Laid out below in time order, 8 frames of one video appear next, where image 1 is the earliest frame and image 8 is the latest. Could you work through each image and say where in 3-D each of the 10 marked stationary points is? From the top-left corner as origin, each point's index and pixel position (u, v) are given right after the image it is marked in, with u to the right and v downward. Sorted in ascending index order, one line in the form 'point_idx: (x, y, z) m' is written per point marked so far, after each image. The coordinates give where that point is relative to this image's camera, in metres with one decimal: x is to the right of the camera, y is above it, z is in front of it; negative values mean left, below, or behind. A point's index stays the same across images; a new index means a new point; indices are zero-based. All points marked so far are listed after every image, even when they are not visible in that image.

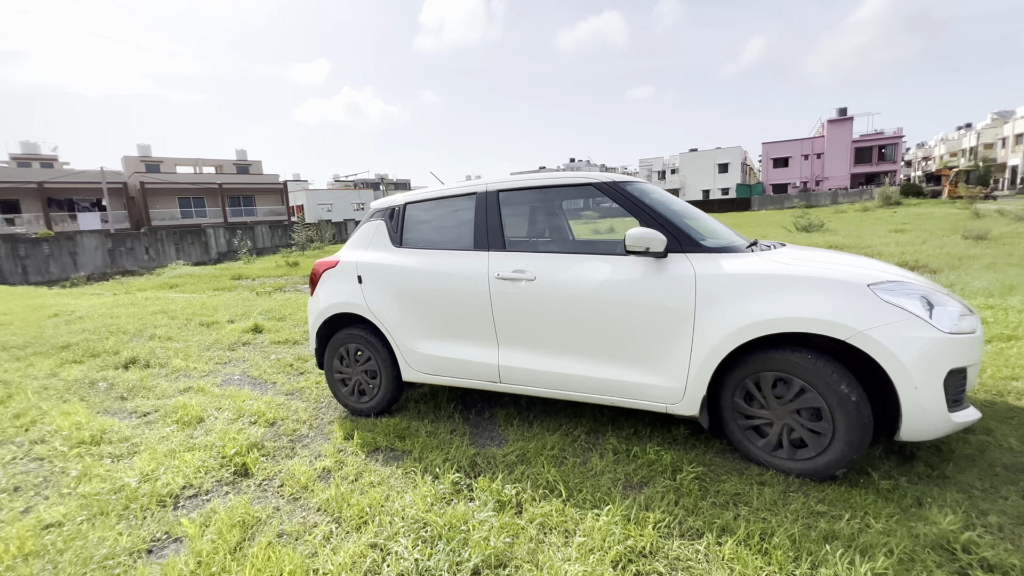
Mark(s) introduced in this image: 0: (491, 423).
0: (-0.2, -0.9, +3.0) m
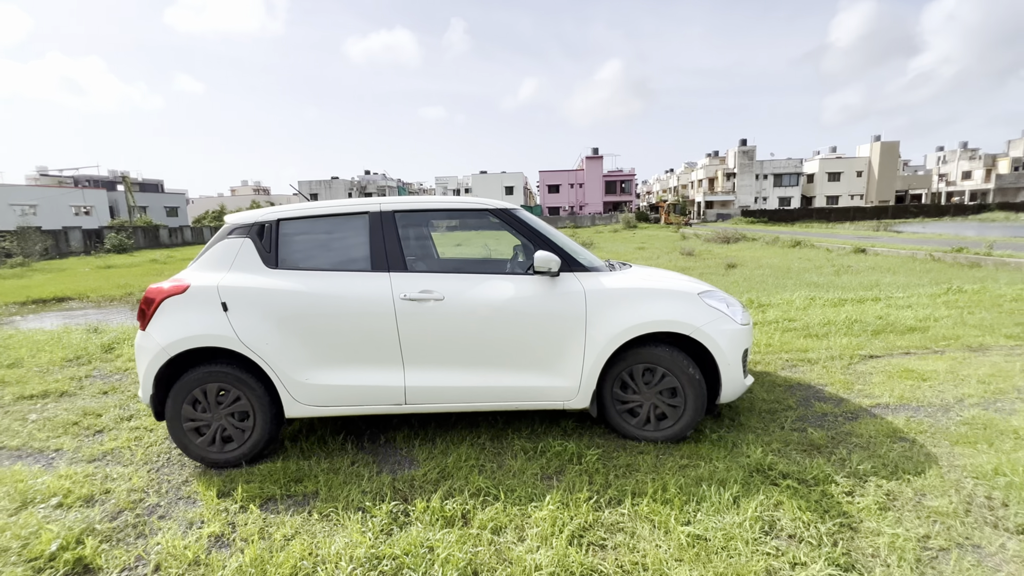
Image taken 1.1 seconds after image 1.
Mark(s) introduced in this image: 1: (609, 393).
0: (-0.8, -1.0, +3.0) m
1: (+0.6, -0.7, +2.9) m
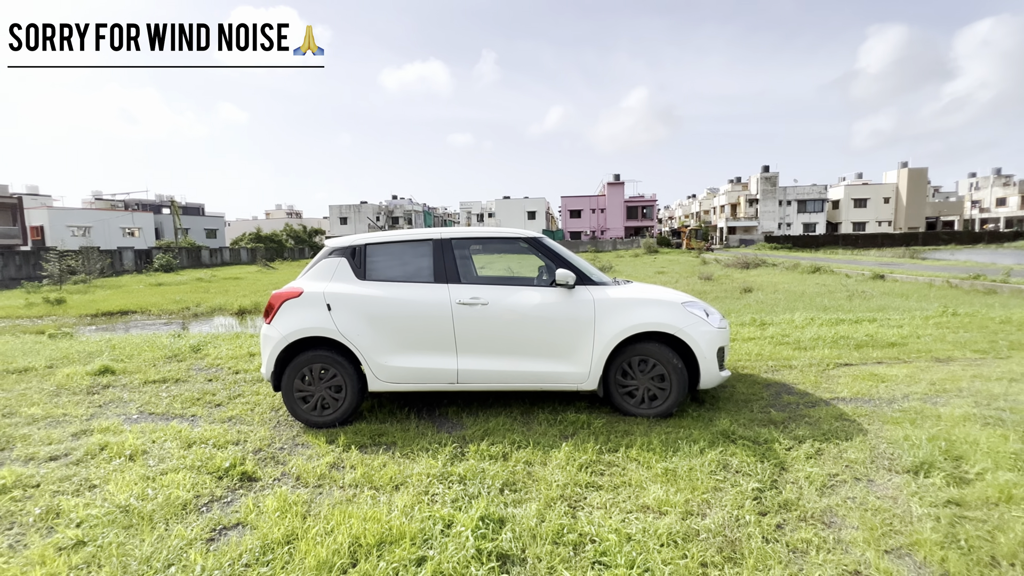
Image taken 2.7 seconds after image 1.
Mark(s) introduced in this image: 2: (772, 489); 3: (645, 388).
0: (-0.6, -1.1, +3.9) m
1: (+0.8, -0.8, +3.8) m
2: (+1.5, -1.2, +2.6) m
3: (+1.1, -0.8, +3.7) m
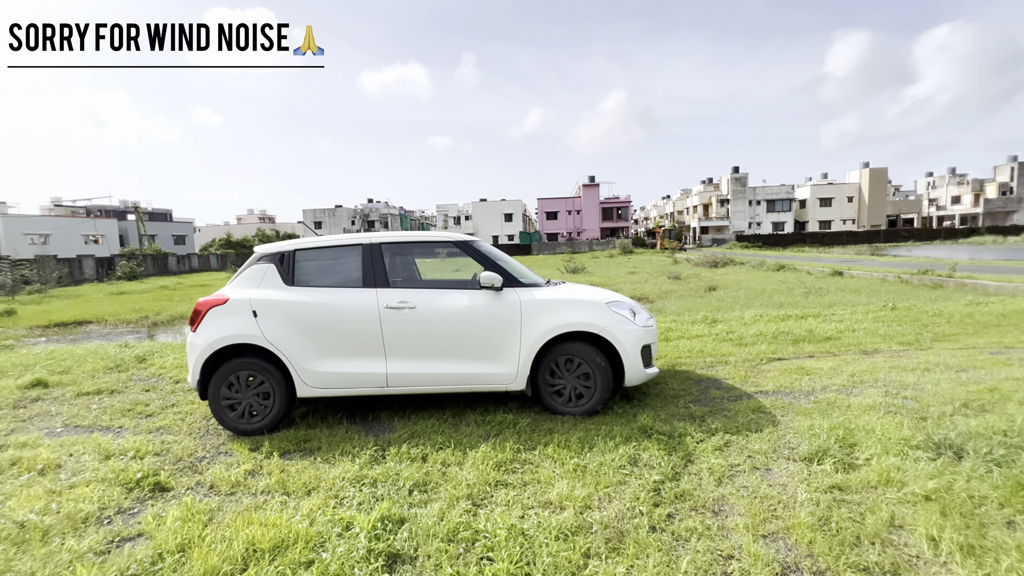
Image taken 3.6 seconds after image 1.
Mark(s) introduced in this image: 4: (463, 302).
0: (-1.2, -1.1, +3.9) m
1: (+0.3, -0.8, +3.8) m
2: (+1.0, -1.2, +2.7) m
3: (+0.5, -0.8, +3.8) m
4: (-0.4, -0.1, +3.8) m
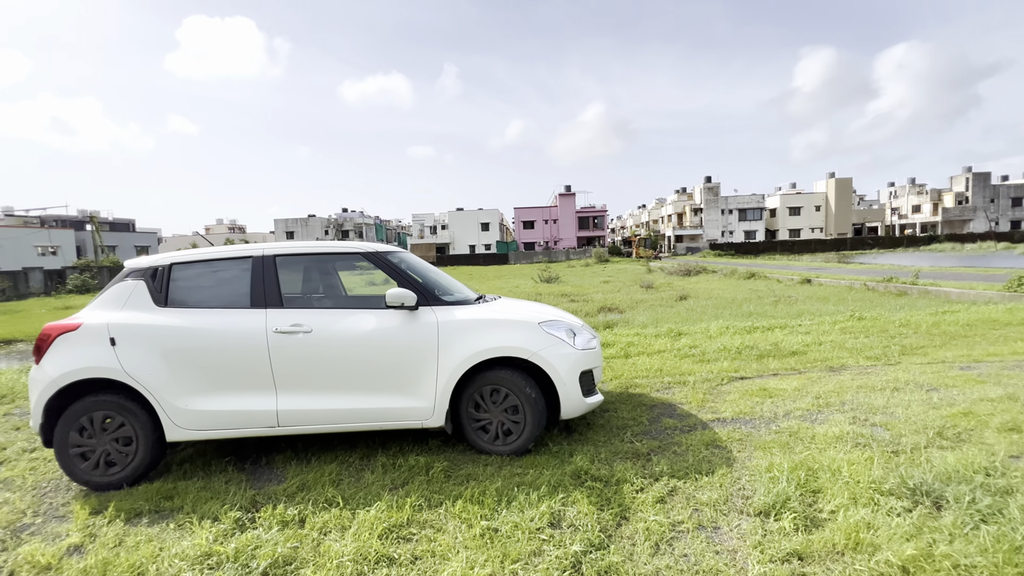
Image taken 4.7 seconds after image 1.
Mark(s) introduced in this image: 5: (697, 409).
0: (-1.8, -1.3, +3.3) m
1: (-0.3, -0.9, +3.3) m
2: (+0.4, -1.3, +2.2) m
3: (-0.1, -1.0, +3.3) m
4: (-1.0, -0.3, +3.2) m
5: (+1.7, -1.1, +4.1) m
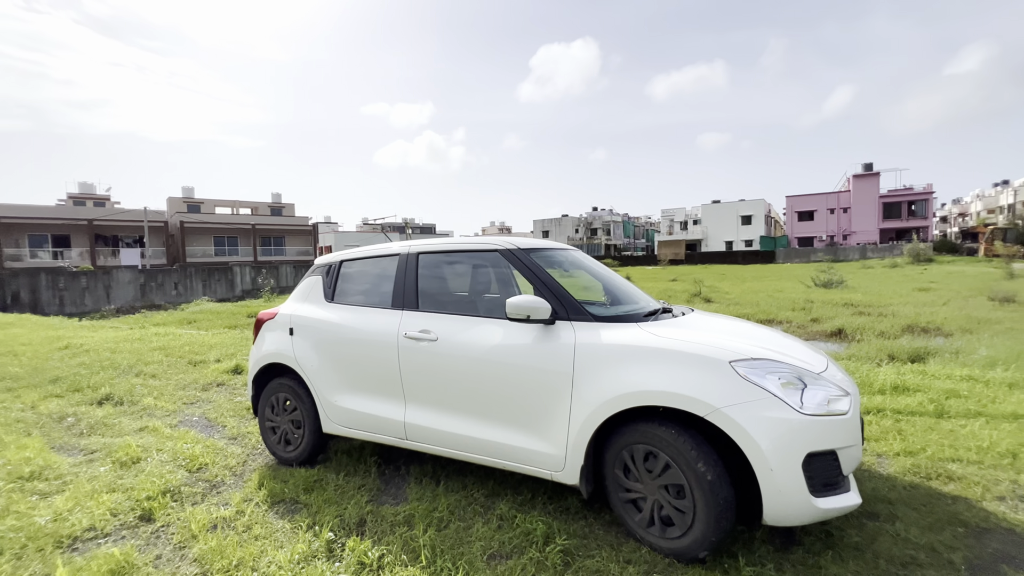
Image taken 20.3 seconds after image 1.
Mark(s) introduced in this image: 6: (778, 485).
0: (-0.8, -1.3, +3.1) m
1: (+0.5, -1.0, +2.3) m
2: (+0.6, -1.3, +1.0) m
3: (+0.7, -1.0, +2.2) m
4: (-0.1, -0.3, +2.6) m
5: (+2.6, -1.2, +2.0) m
6: (+1.2, -0.8, +2.0) m
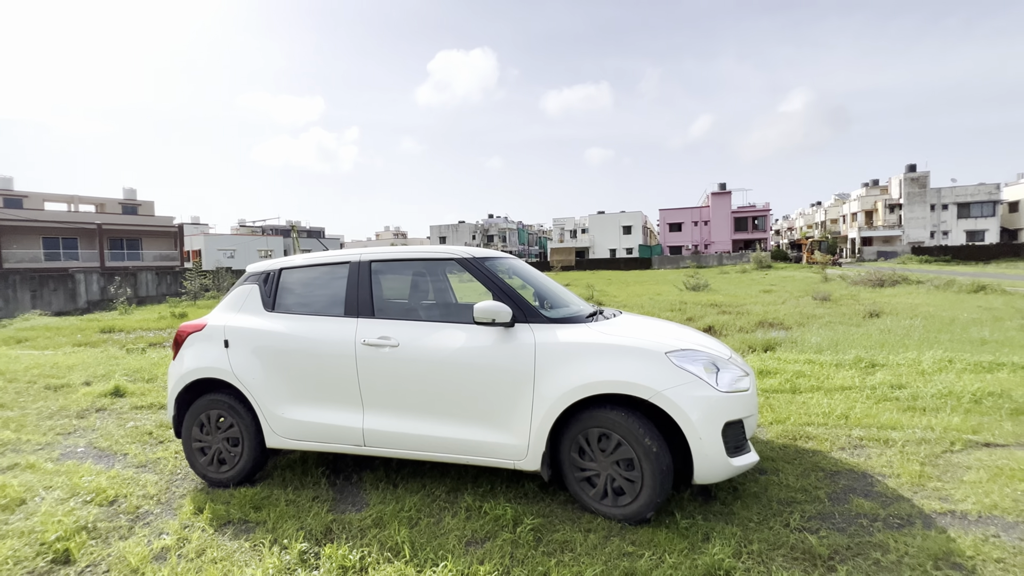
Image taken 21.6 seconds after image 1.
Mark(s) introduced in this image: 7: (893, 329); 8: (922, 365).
0: (-1.1, -1.3, +3.1) m
1: (+0.3, -1.0, +2.6) m
2: (+0.7, -1.4, +1.4) m
3: (+0.5, -1.1, +2.5) m
4: (-0.3, -0.3, +2.8) m
5: (+2.5, -1.2, +2.8) m
6: (+1.0, -0.9, +2.4) m
7: (+8.4, -0.9, +10.1) m
8: (+5.5, -1.0, +6.0) m
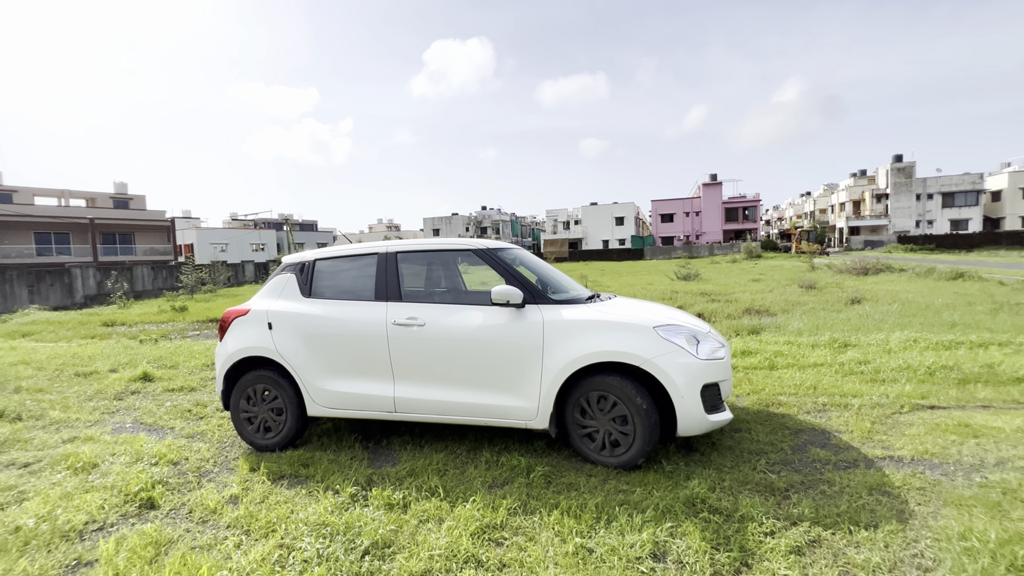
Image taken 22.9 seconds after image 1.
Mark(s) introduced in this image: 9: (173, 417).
0: (-1.0, -1.3, +3.5) m
1: (+0.4, -0.9, +3.1) m
2: (+0.8, -1.3, +1.9) m
3: (+0.6, -1.0, +3.0) m
4: (-0.2, -0.2, +3.3) m
5: (+2.5, -1.1, +3.3) m
6: (+1.1, -0.8, +2.9) m
7: (+8.4, -0.6, +10.7) m
8: (+5.5, -0.8, +6.6) m
9: (-3.4, -1.3, +4.5) m
